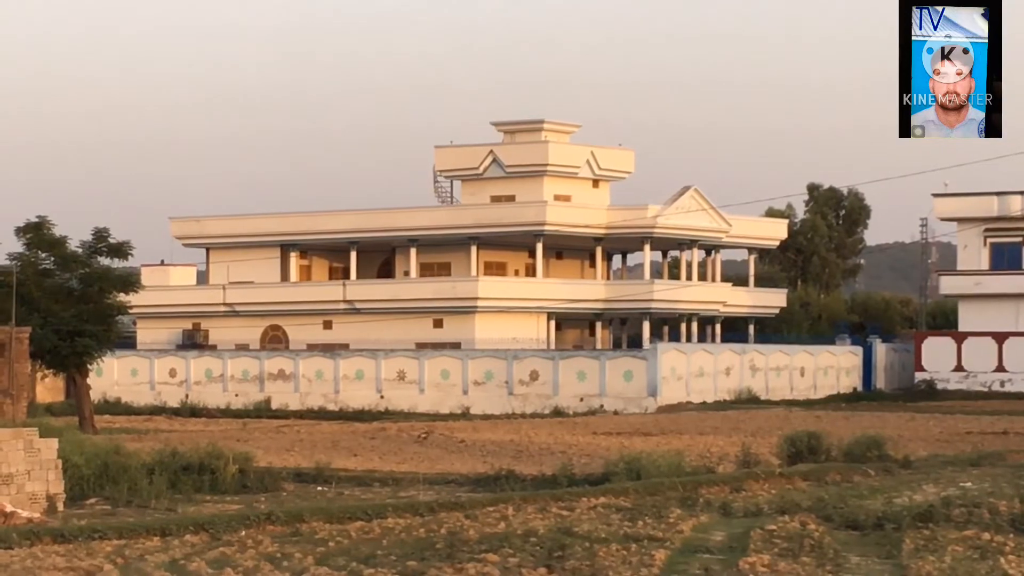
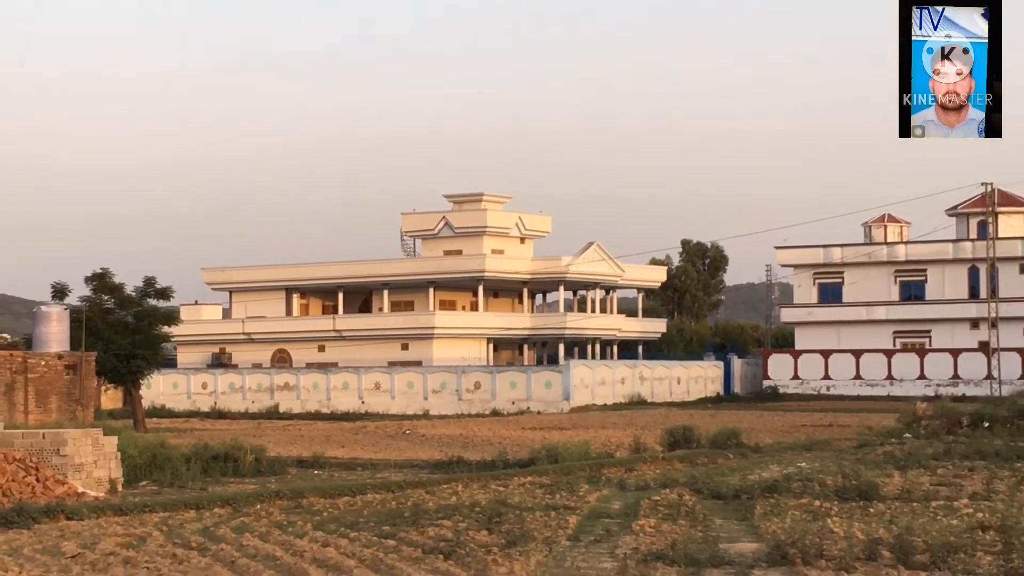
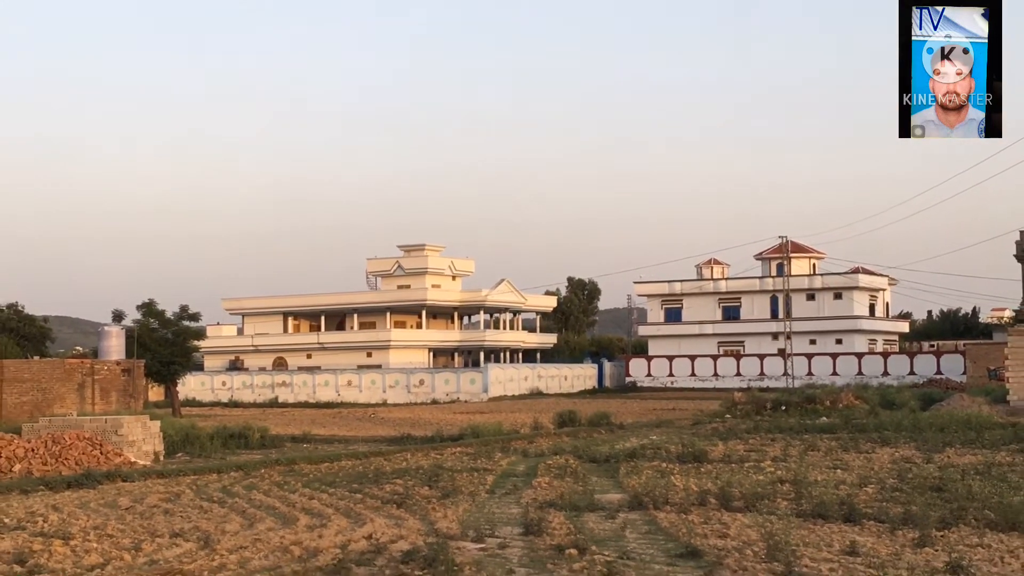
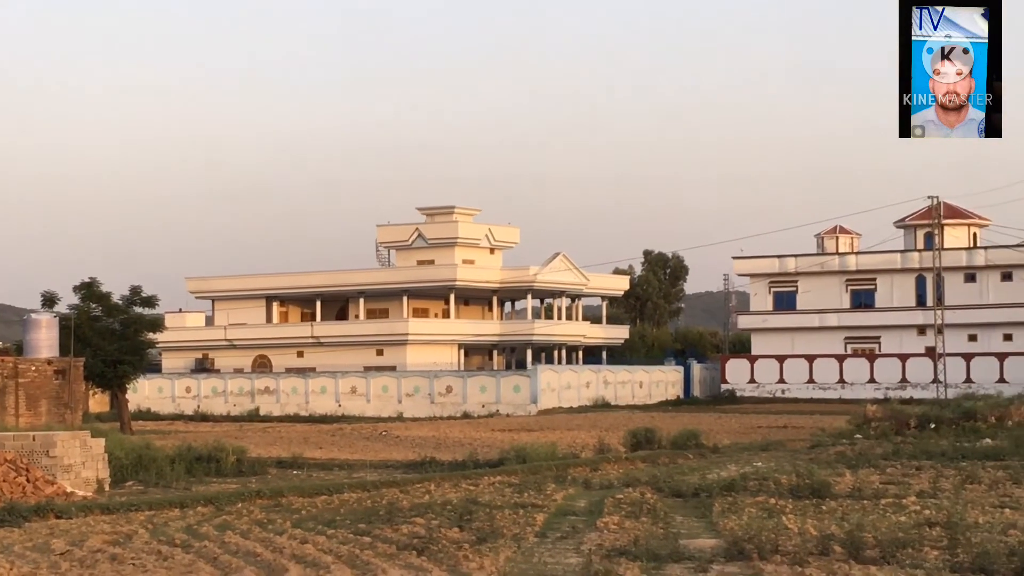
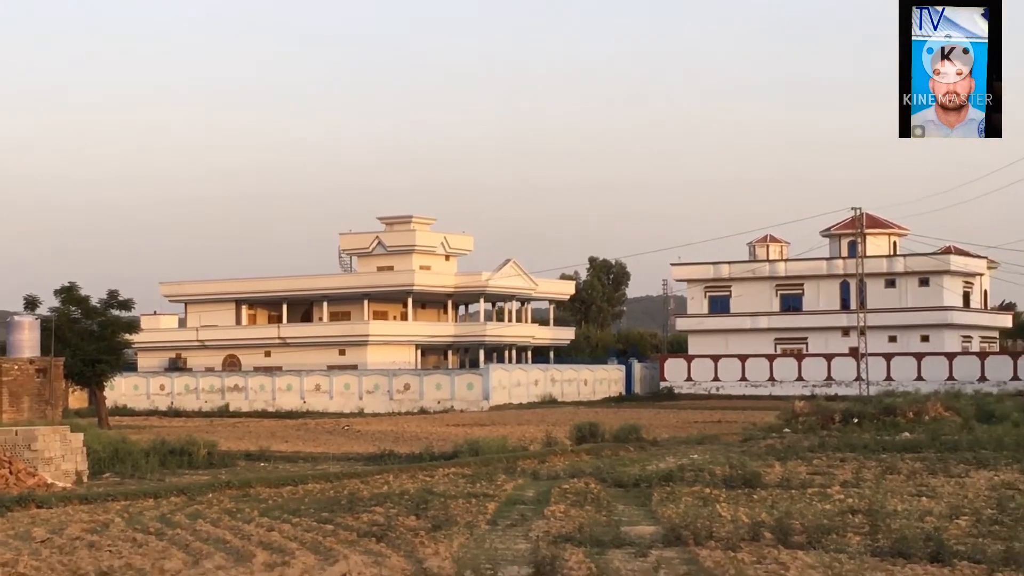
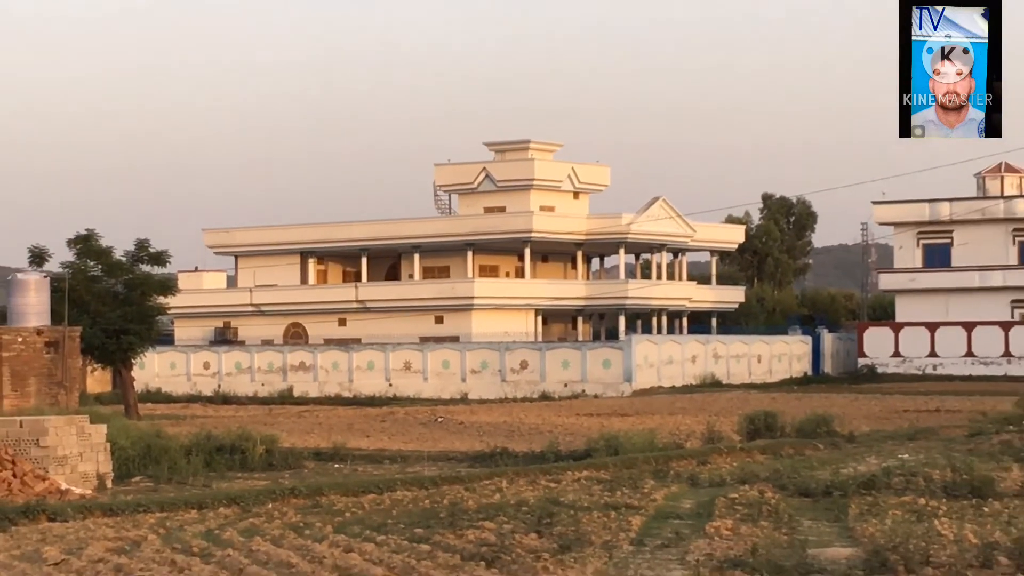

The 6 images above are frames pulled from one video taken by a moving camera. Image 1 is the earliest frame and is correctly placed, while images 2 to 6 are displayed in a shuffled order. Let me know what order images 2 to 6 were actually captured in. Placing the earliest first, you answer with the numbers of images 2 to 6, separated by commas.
6, 2, 4, 5, 3
